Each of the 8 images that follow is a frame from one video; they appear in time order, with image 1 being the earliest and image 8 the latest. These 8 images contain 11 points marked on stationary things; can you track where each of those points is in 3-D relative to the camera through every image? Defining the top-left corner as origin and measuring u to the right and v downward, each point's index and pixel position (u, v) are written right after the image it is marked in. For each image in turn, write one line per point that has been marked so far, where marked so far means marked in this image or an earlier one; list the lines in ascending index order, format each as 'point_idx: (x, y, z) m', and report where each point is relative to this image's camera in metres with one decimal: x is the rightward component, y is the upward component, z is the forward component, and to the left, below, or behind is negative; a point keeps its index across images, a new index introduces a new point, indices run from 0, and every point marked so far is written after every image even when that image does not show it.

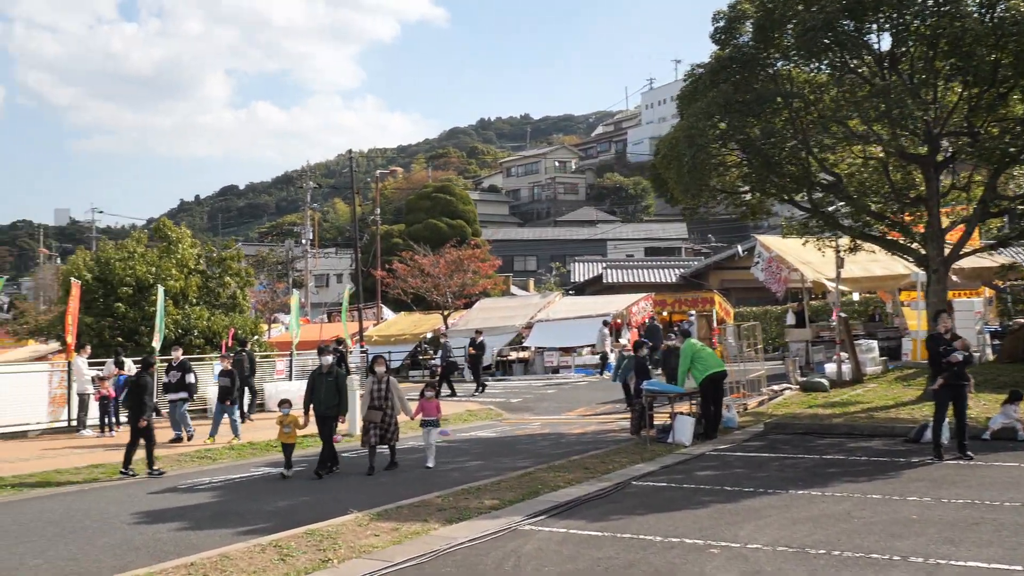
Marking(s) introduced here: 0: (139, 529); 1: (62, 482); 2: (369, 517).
0: (-2.8, -1.8, +8.5) m
1: (-4.7, -2.0, +11.9) m
2: (-0.9, -1.5, +7.5) m
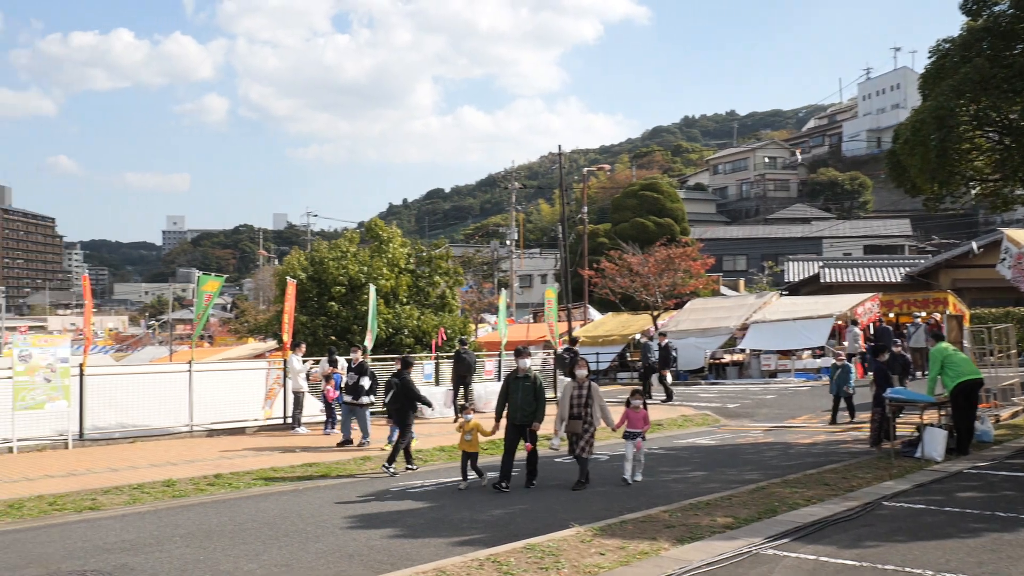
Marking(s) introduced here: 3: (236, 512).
0: (-1.2, -1.8, +8.3) m
1: (-2.4, -2.0, +11.9) m
2: (+0.5, -1.5, +6.9) m
3: (-2.4, -2.0, +10.1) m
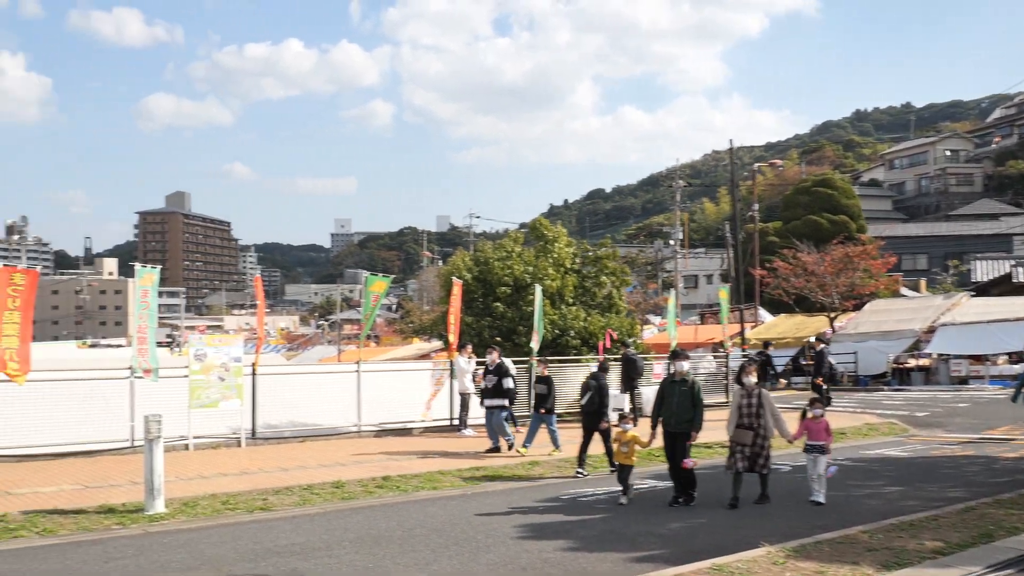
0: (+0.1, -1.8, +7.9) m
1: (-0.7, -2.0, +11.7) m
2: (+1.5, -1.5, +6.4) m
3: (-0.9, -2.0, +9.9) m
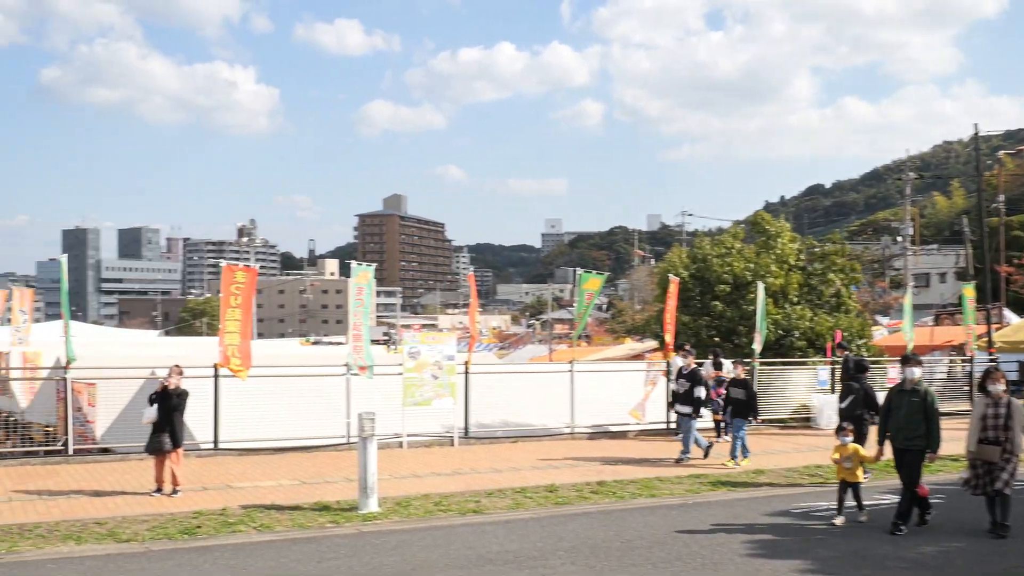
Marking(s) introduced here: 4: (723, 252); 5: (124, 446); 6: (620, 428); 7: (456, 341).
0: (+1.5, -1.7, +7.2) m
1: (+1.5, -2.0, +11.0) m
2: (+2.7, -1.4, +5.4) m
3: (+0.9, -1.9, +9.3) m
4: (+3.6, +0.6, +19.9) m
5: (-5.0, -2.0, +14.9) m
6: (+1.6, -2.1, +17.0) m
7: (-0.7, -0.7, +14.9) m
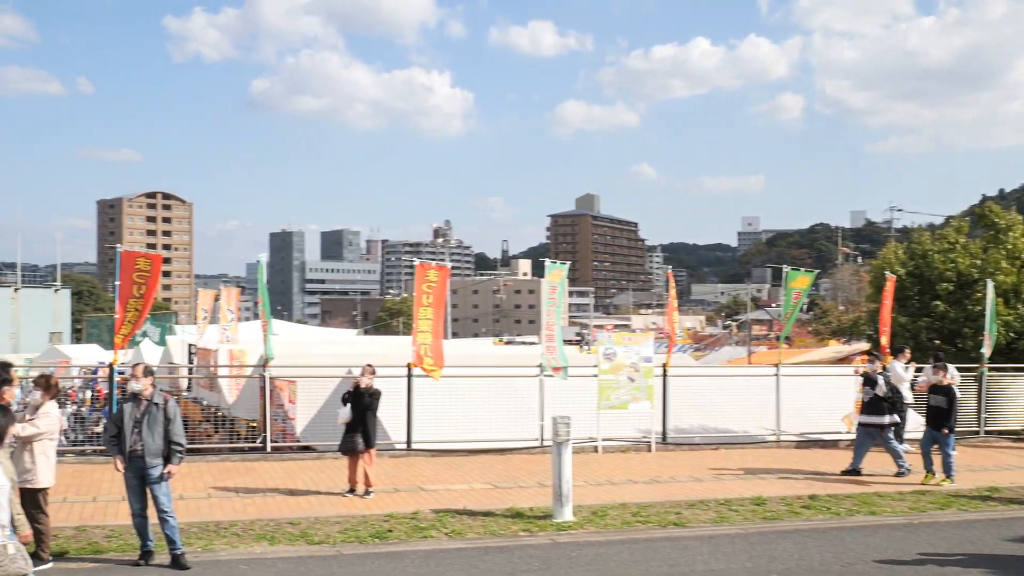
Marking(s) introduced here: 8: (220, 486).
0: (+2.7, -1.7, +6.3) m
1: (+3.3, -1.9, +10.1) m
2: (+3.5, -1.4, +4.3) m
3: (+2.4, -1.9, +8.4) m
4: (+6.9, +0.6, +18.5) m
5: (-2.5, -2.0, +14.9) m
6: (+4.4, -2.0, +15.9) m
7: (+1.8, -0.7, +14.2) m
8: (-2.9, -2.0, +11.4) m
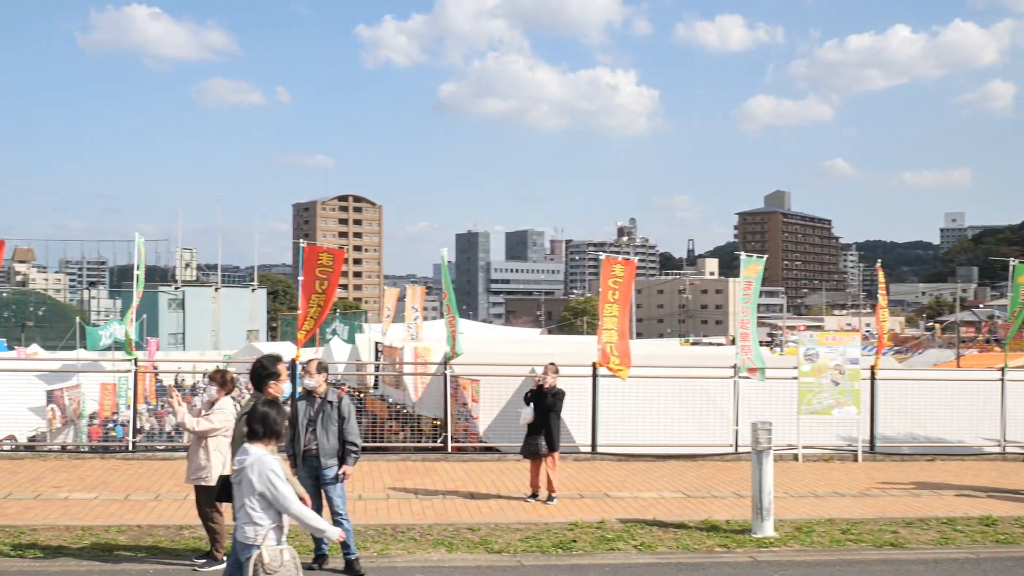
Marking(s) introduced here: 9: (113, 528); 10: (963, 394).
0: (+3.6, -1.7, +5.1) m
1: (+4.8, -1.9, +8.7) m
2: (+4.1, -1.4, +3.0) m
3: (+3.7, -1.9, +7.2) m
4: (+9.7, +0.7, +16.4) m
5: (-0.1, -2.0, +14.4) m
6: (+6.8, -2.0, +14.3) m
7: (+4.0, -0.6, +13.1) m
8: (-1.1, -1.9, +11.0) m
9: (-3.1, -1.9, +9.0) m
10: (+5.5, -1.3, +14.0) m
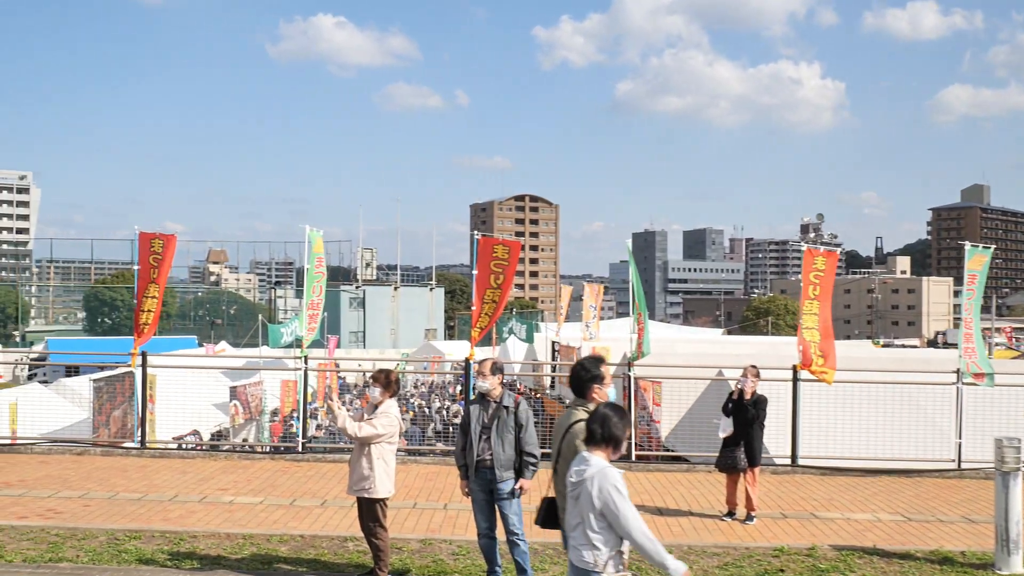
0: (+4.3, -1.6, +3.5) m
1: (+6.1, -1.8, +6.9) m
2: (+4.5, -1.3, +1.4) m
3: (+4.8, -1.8, +5.6) m
4: (+12.1, +0.7, +13.8) m
5: (+2.1, -1.9, +13.3) m
6: (+8.9, -1.9, +12.1) m
7: (+5.9, -0.6, +11.3) m
8: (+0.6, -1.9, +10.1) m
9: (-1.7, -1.8, +8.4) m
10: (+7.6, -1.2, +12.0) m
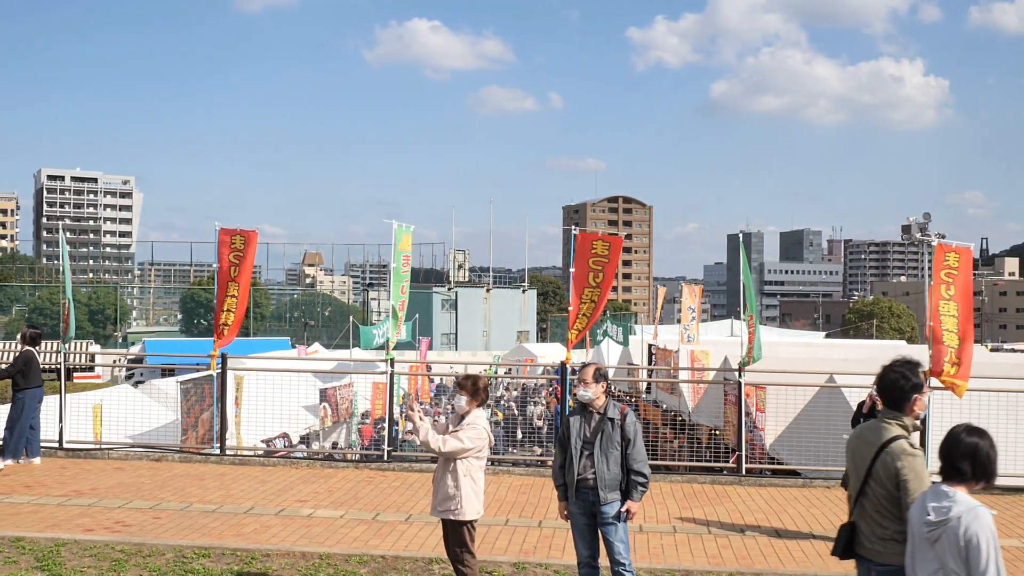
0: (+4.6, -1.6, +2.3) m
1: (+6.6, -1.8, +5.6) m
2: (+4.6, -1.3, +0.2) m
3: (+5.2, -1.8, +4.4) m
4: (+13.2, +0.8, +11.9) m
5: (+3.1, -1.9, +12.3) m
6: (+9.9, -1.9, +10.5) m
7: (+6.8, -0.5, +10.0) m
8: (+1.4, -1.8, +9.1) m
9: (-1.1, -1.8, +7.6) m
10: (+8.5, -1.2, +10.6) m
